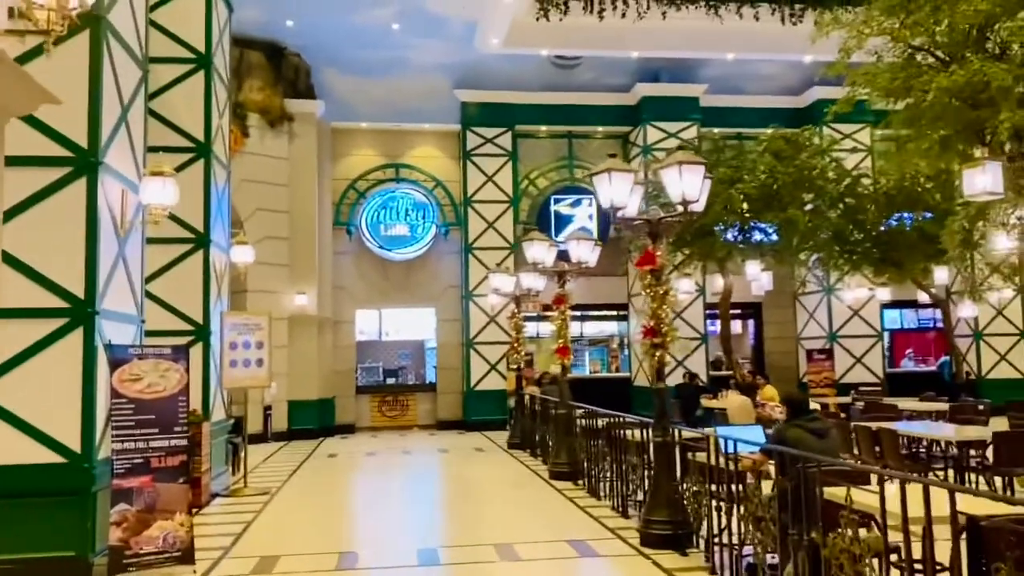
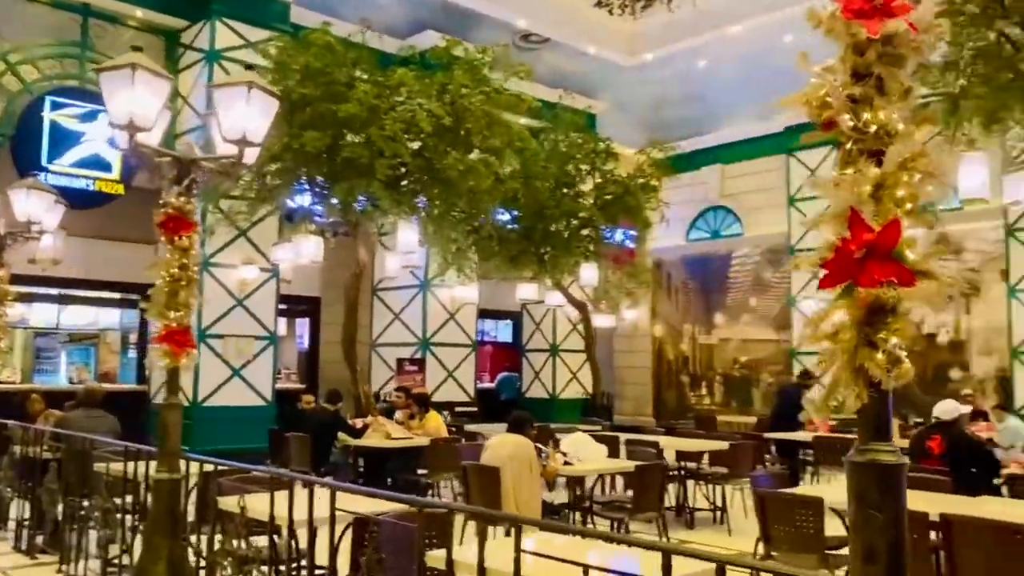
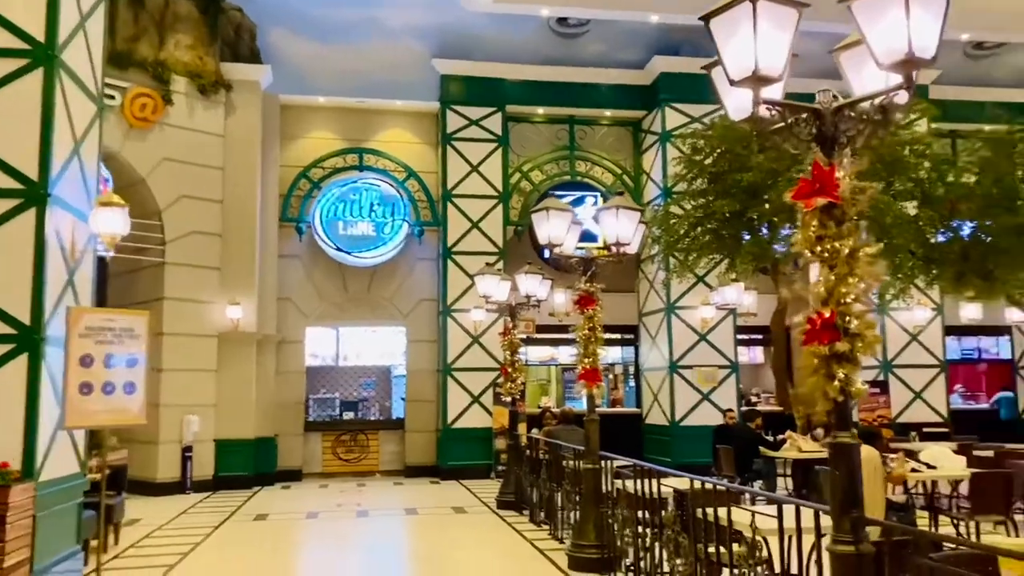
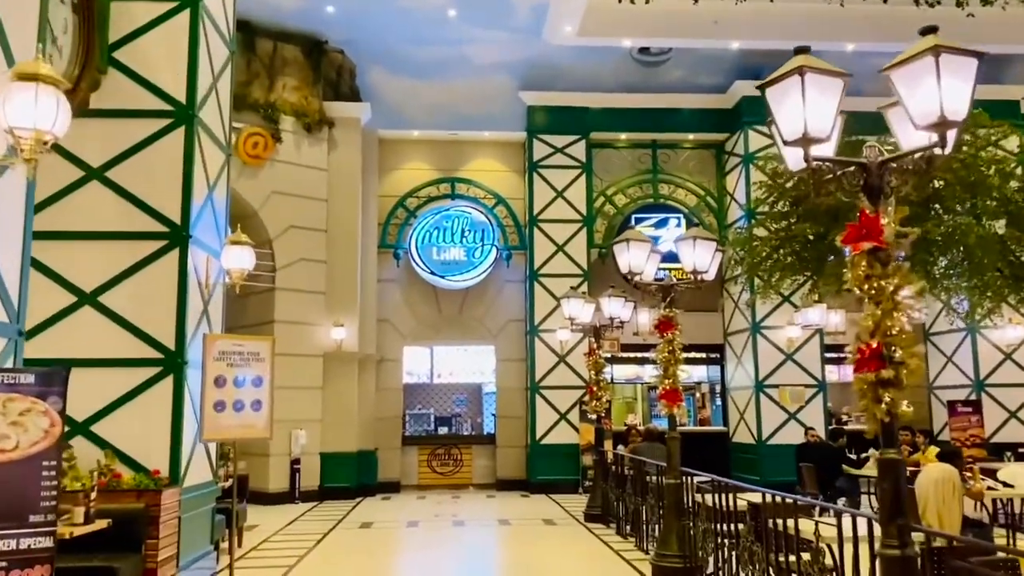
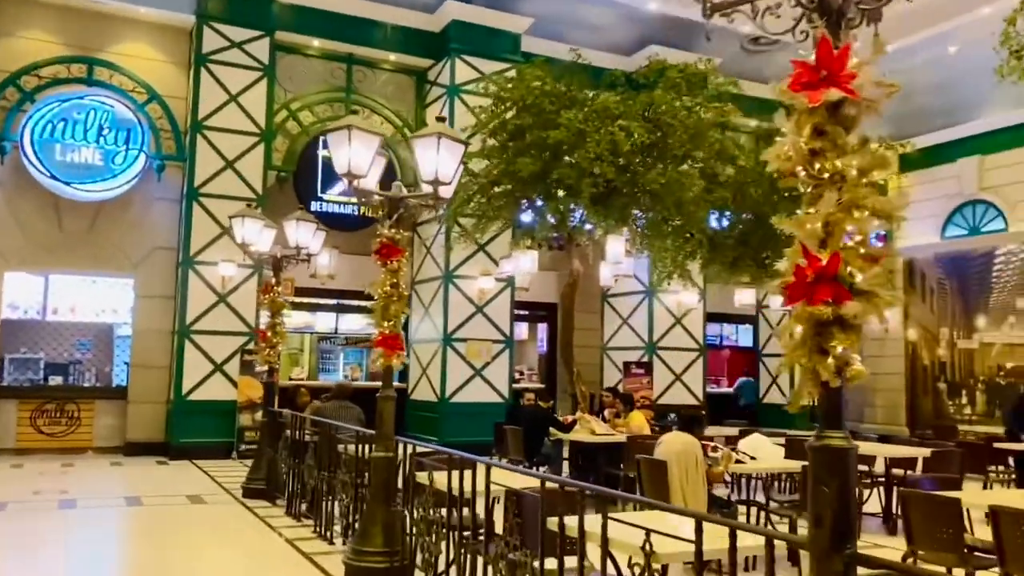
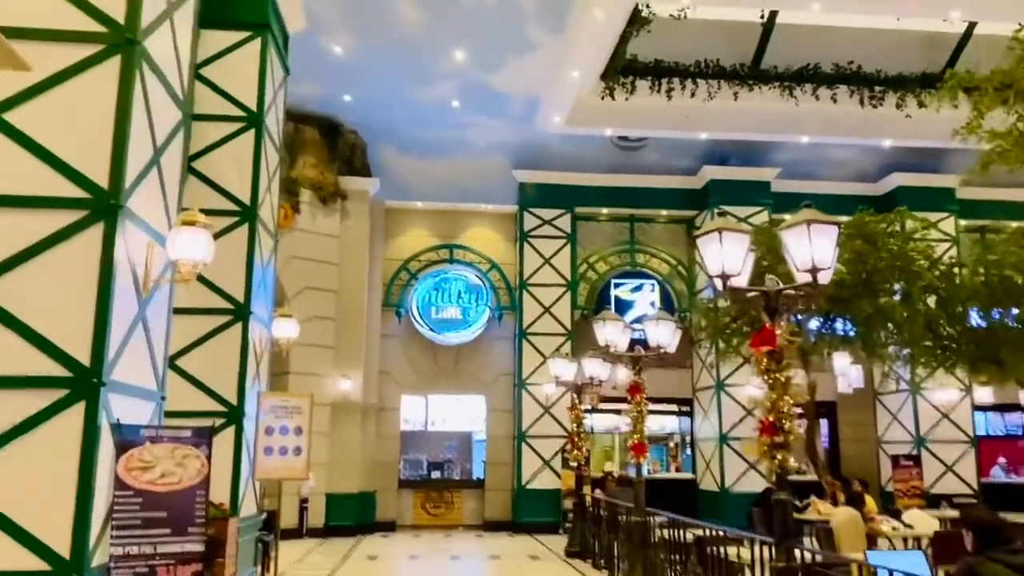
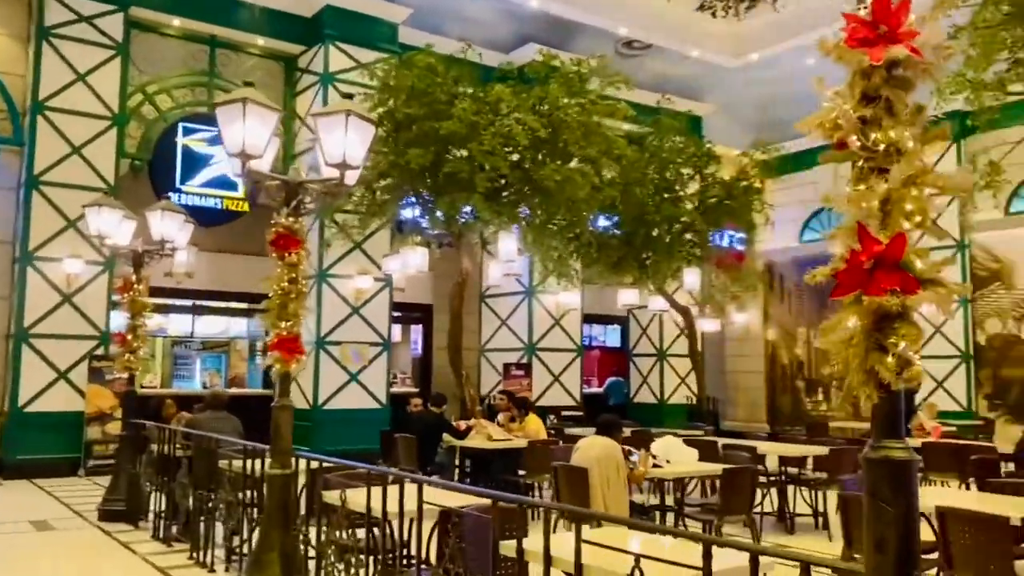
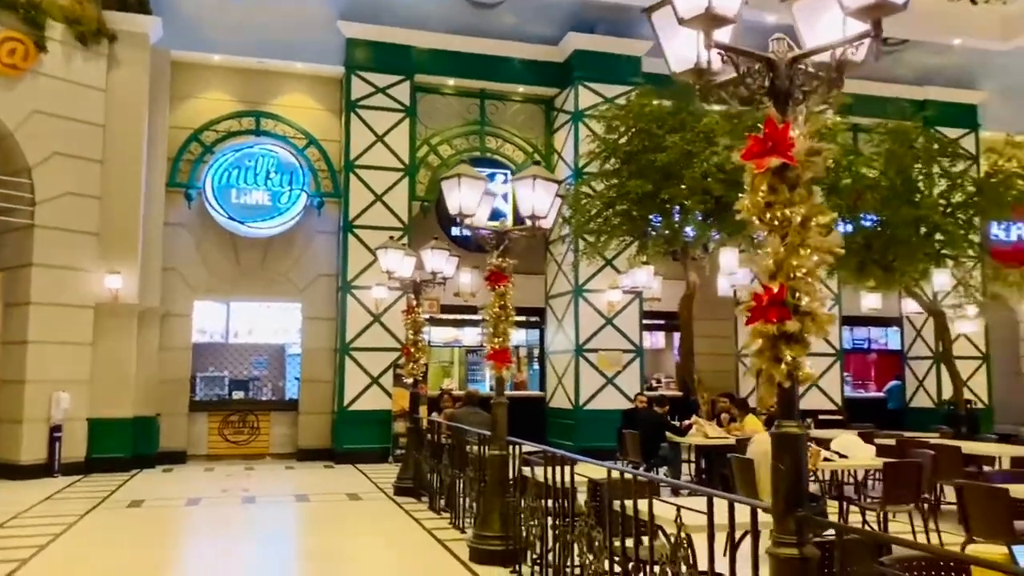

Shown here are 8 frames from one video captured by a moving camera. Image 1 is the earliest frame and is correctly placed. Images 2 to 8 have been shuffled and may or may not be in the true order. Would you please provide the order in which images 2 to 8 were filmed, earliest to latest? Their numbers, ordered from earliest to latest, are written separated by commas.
6, 4, 3, 8, 5, 7, 2
